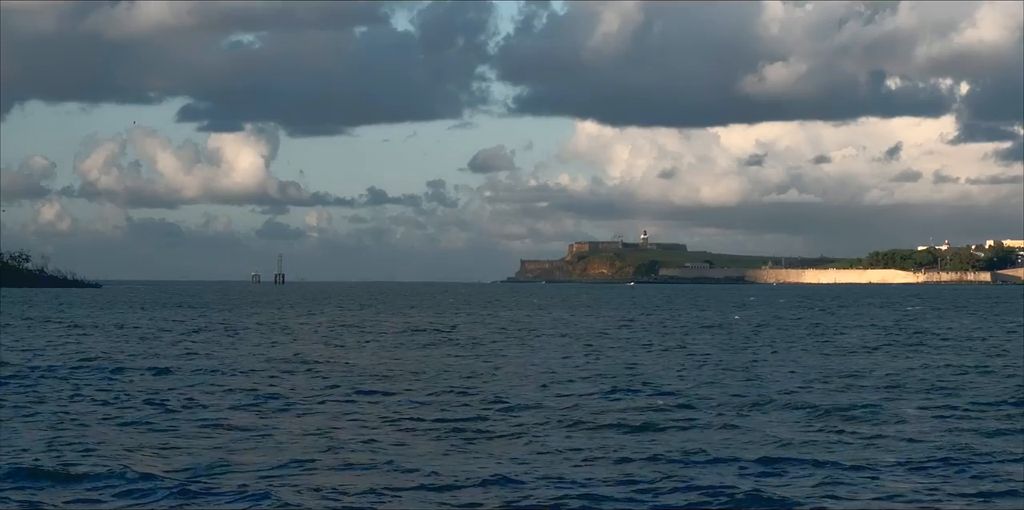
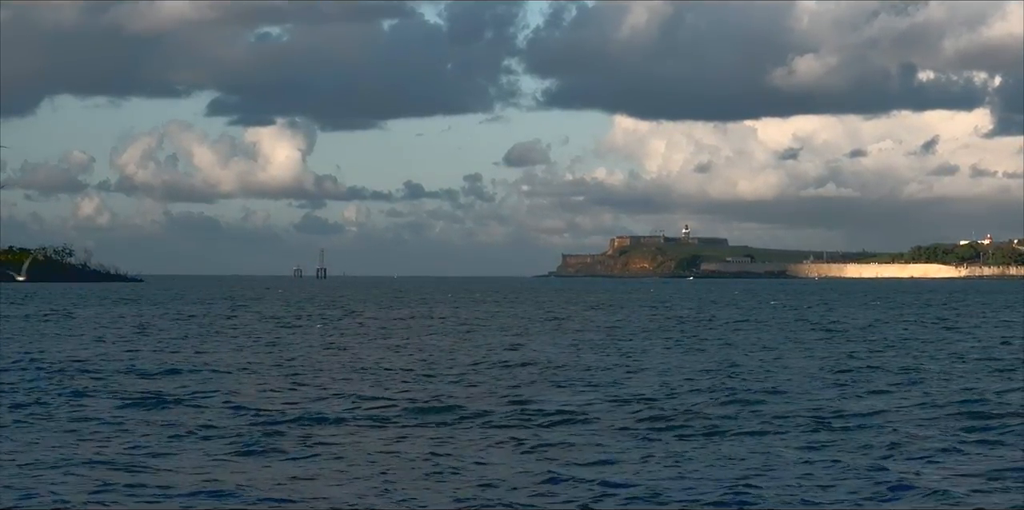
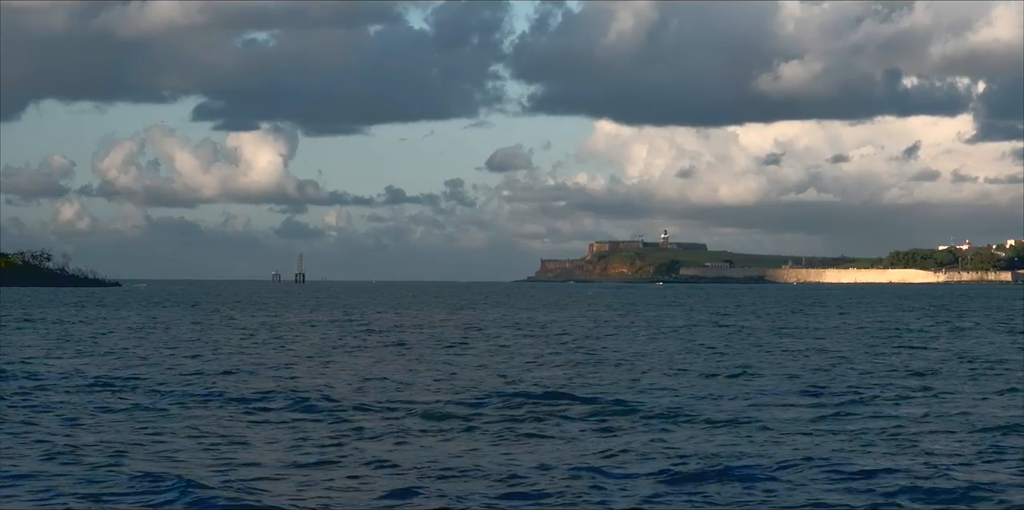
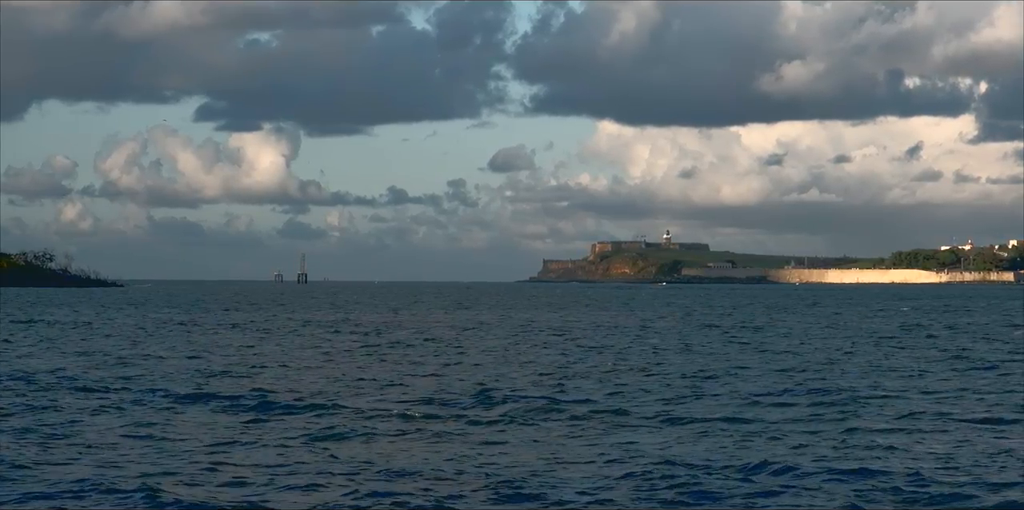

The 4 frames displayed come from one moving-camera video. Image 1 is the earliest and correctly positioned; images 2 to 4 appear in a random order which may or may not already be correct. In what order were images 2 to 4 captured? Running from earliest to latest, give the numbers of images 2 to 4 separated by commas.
3, 4, 2
